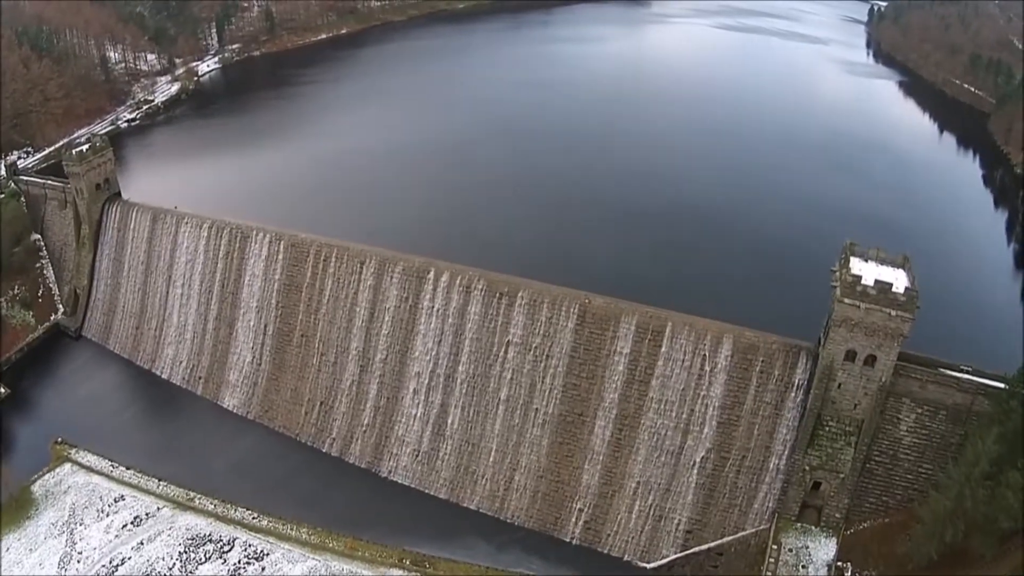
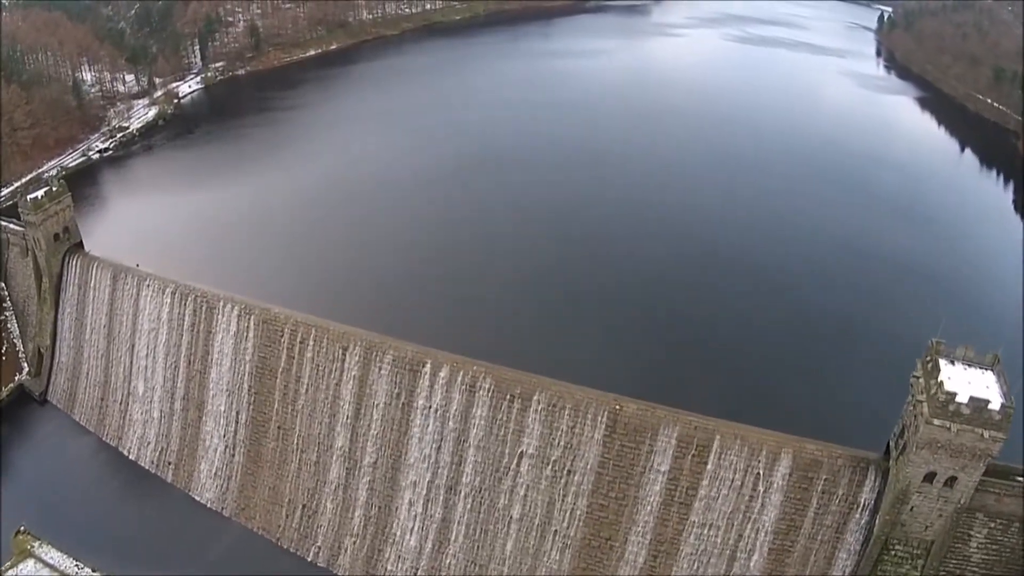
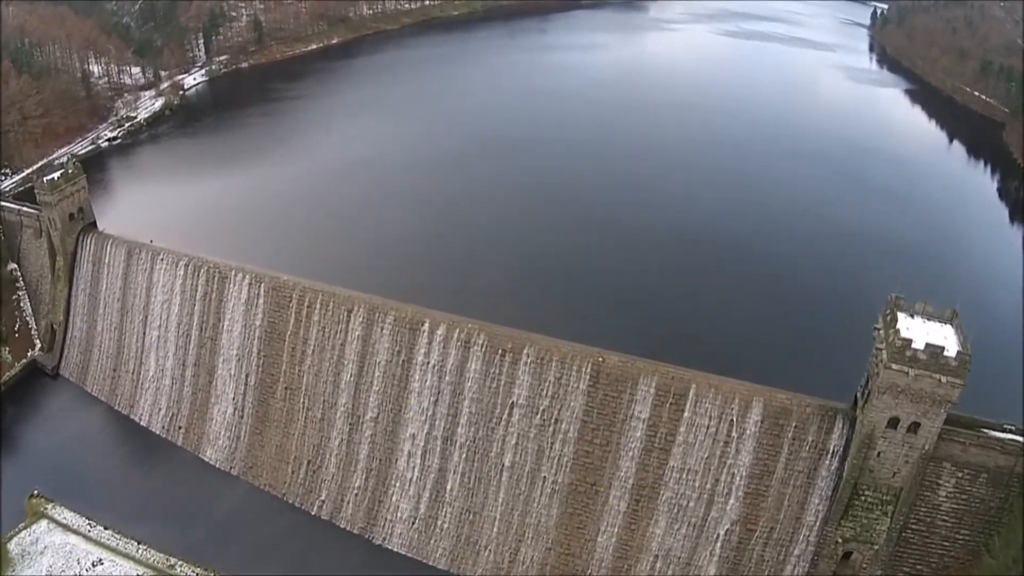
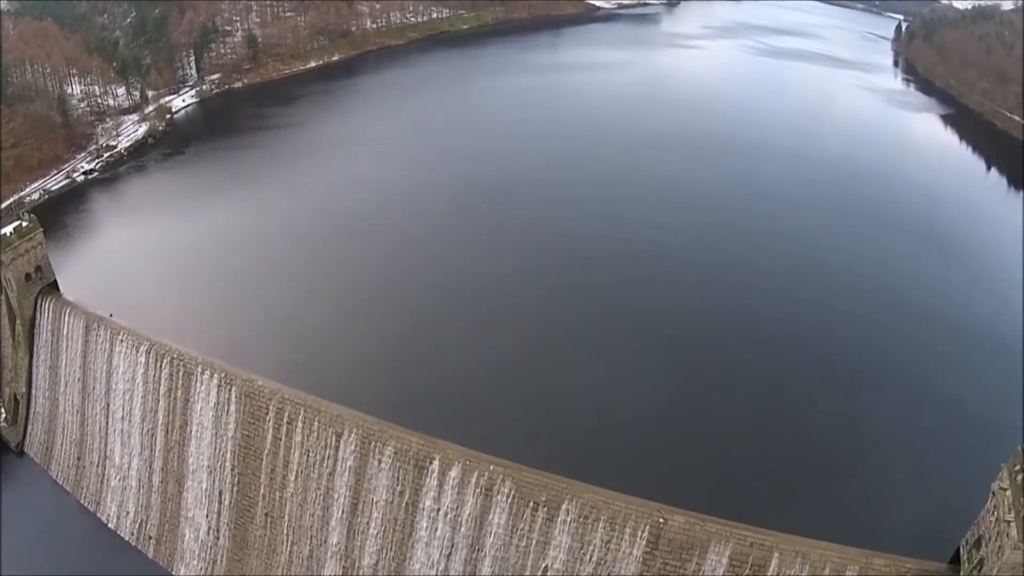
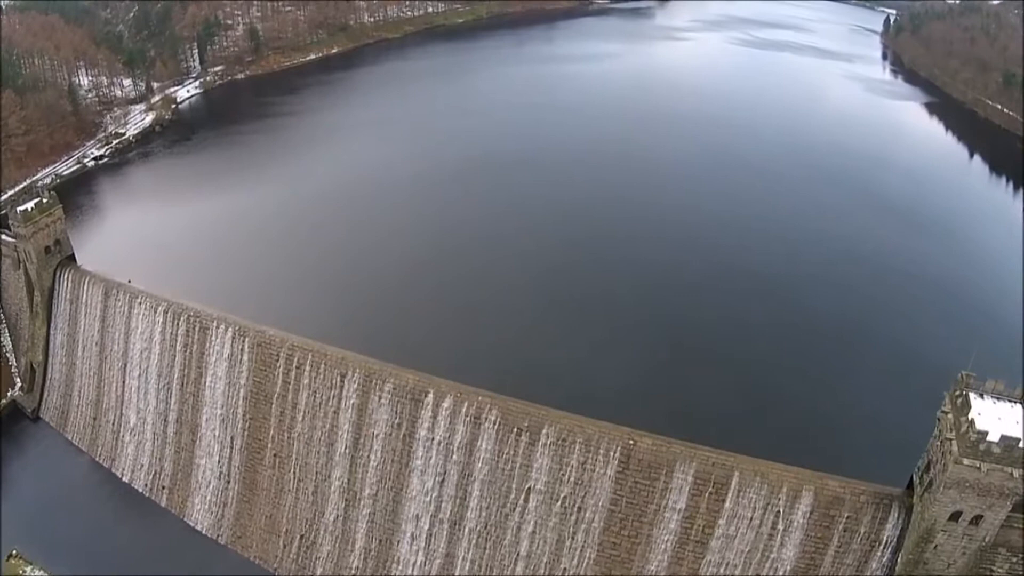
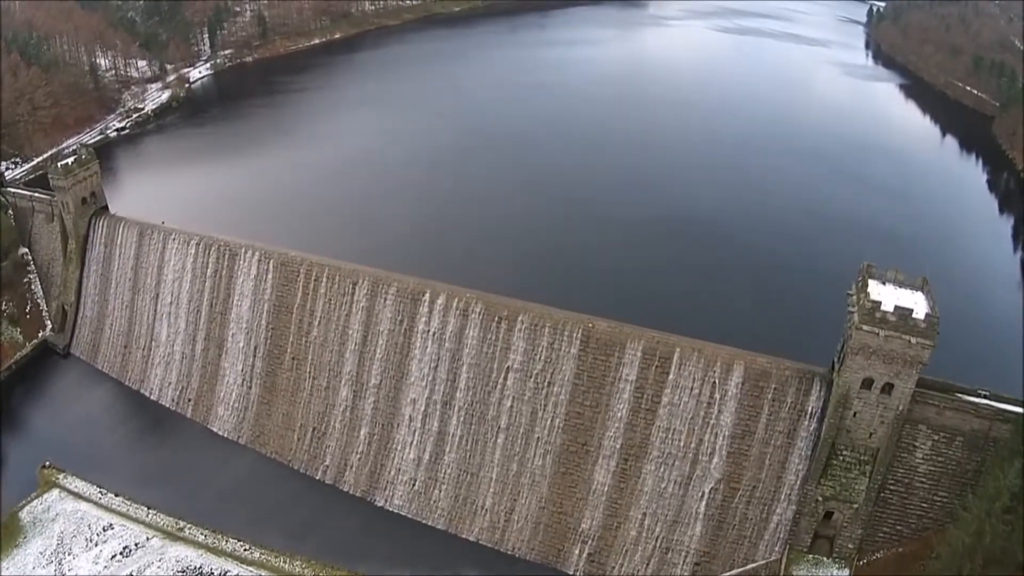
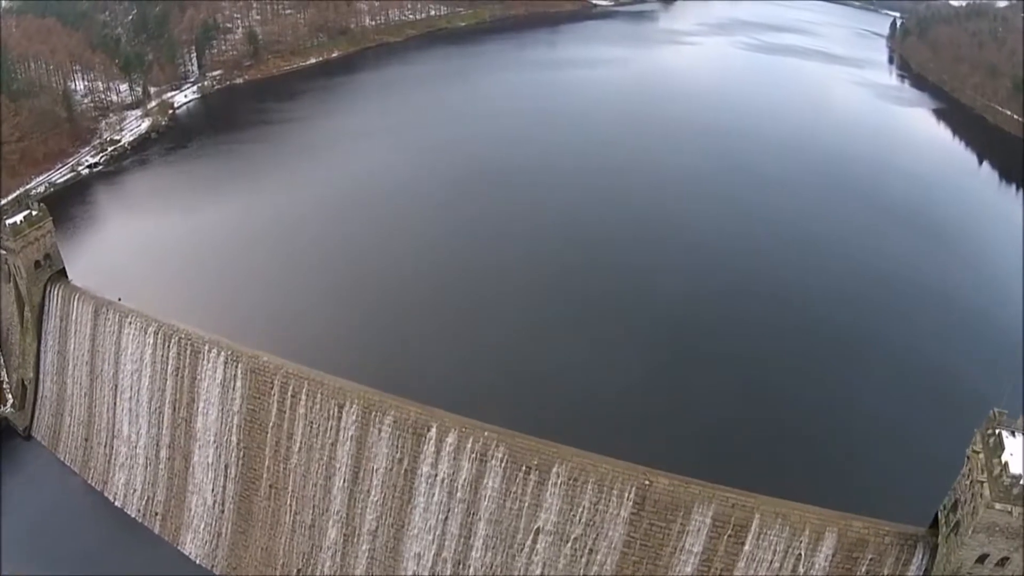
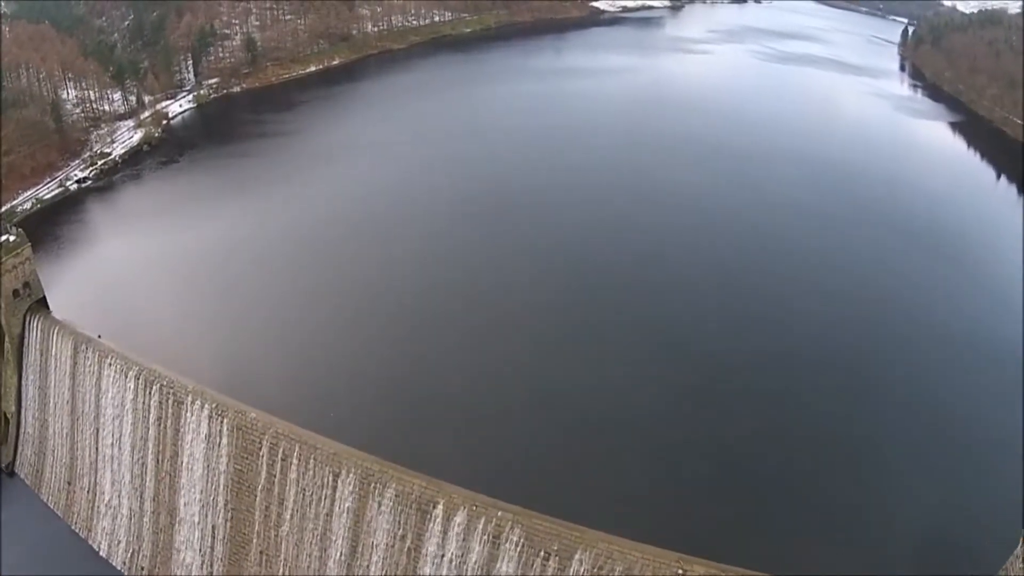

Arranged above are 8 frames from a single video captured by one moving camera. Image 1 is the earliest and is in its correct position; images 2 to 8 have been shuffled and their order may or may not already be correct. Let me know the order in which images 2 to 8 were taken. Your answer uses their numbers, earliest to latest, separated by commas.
6, 3, 2, 5, 7, 4, 8
